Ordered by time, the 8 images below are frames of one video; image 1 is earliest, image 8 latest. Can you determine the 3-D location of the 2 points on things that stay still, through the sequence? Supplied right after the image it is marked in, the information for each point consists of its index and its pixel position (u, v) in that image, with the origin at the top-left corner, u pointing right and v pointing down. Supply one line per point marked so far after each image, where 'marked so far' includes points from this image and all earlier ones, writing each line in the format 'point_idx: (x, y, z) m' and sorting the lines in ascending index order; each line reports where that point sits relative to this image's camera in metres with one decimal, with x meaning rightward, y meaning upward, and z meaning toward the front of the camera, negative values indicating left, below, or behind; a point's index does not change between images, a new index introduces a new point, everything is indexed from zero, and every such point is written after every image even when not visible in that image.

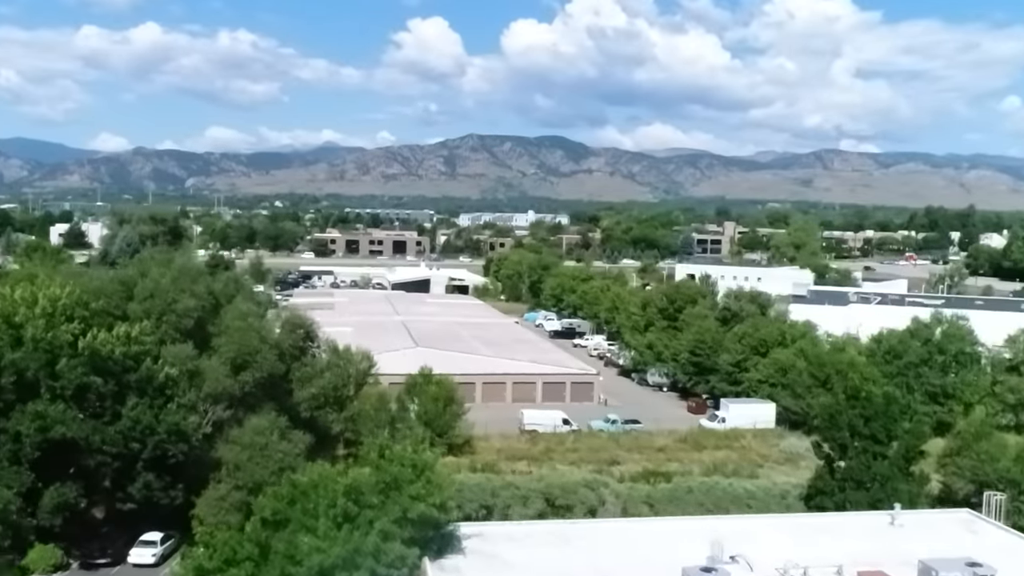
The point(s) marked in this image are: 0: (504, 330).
0: (-0.1, -0.6, +14.5) m
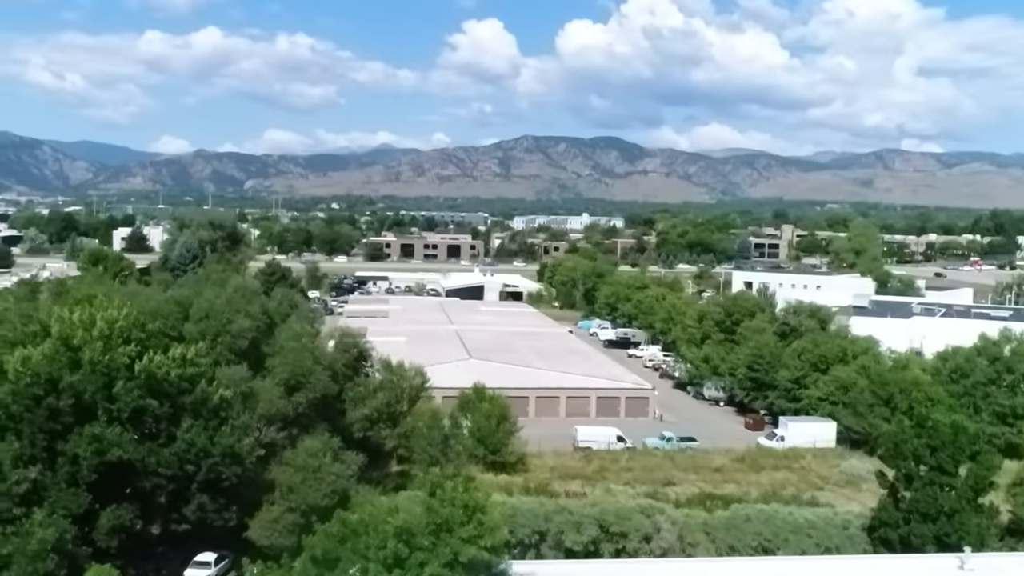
0: (+0.7, -0.8, +14.4) m
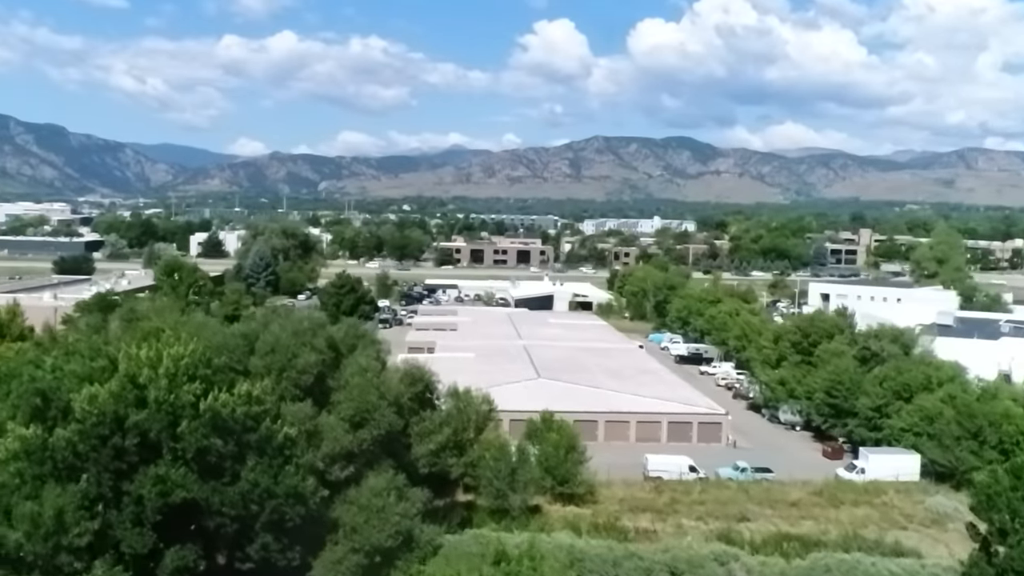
0: (+1.6, -1.0, +14.2) m
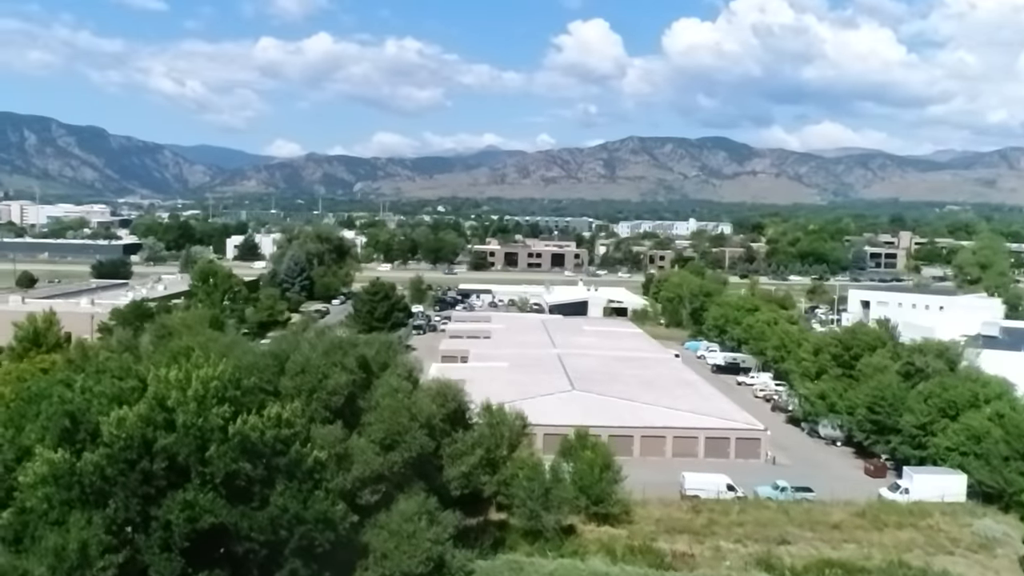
0: (+2.1, -1.1, +13.9) m
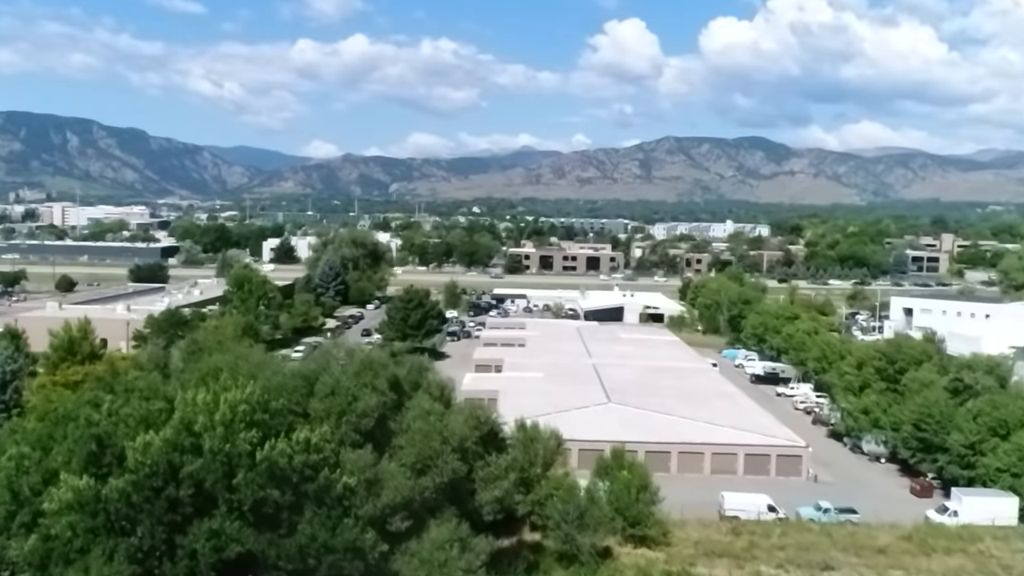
0: (+2.6, -1.2, +13.7) m
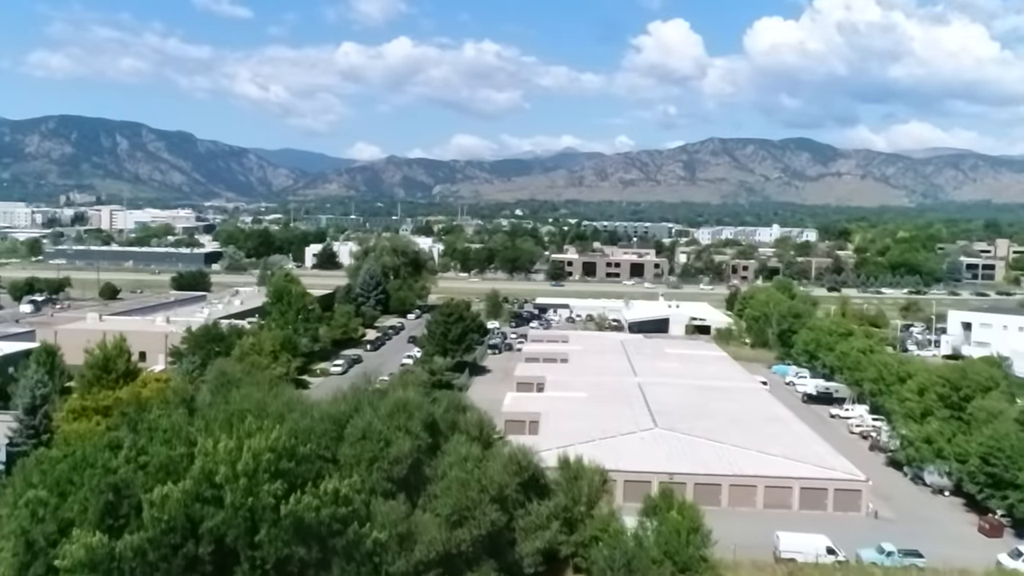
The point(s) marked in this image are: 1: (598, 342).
0: (+3.1, -1.5, +13.2) m
1: (+1.6, -1.0, +19.0) m
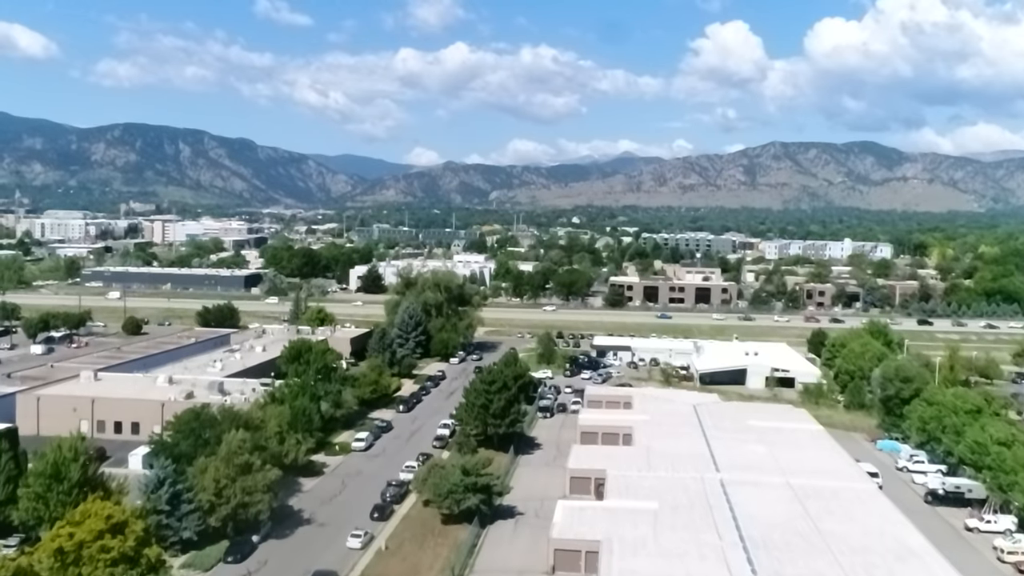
0: (+3.7, -2.3, +10.3) m
1: (+2.5, -1.9, +16.3) m
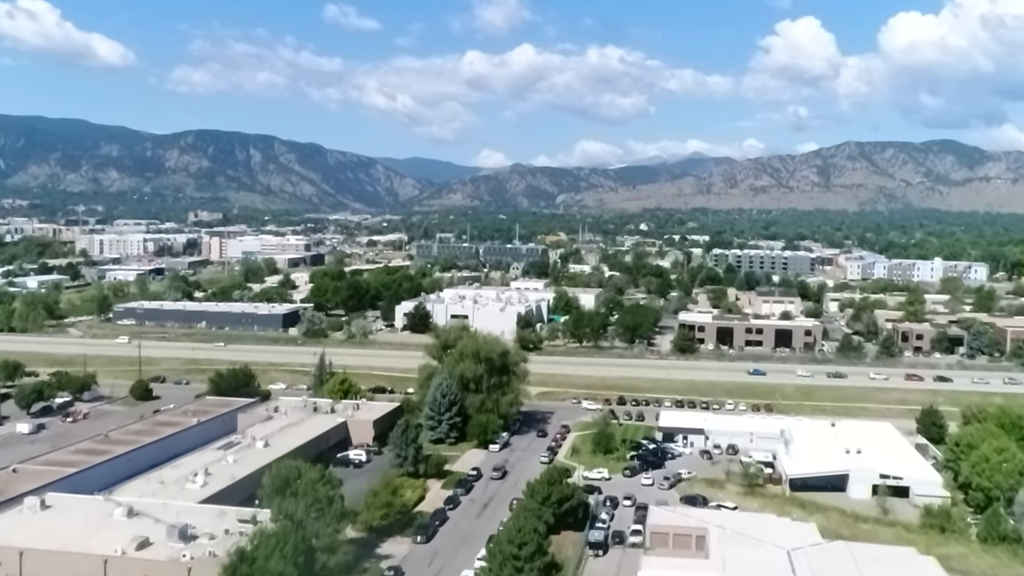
0: (+3.8, -3.7, +6.8) m
1: (+3.0, -3.3, +12.8) m
